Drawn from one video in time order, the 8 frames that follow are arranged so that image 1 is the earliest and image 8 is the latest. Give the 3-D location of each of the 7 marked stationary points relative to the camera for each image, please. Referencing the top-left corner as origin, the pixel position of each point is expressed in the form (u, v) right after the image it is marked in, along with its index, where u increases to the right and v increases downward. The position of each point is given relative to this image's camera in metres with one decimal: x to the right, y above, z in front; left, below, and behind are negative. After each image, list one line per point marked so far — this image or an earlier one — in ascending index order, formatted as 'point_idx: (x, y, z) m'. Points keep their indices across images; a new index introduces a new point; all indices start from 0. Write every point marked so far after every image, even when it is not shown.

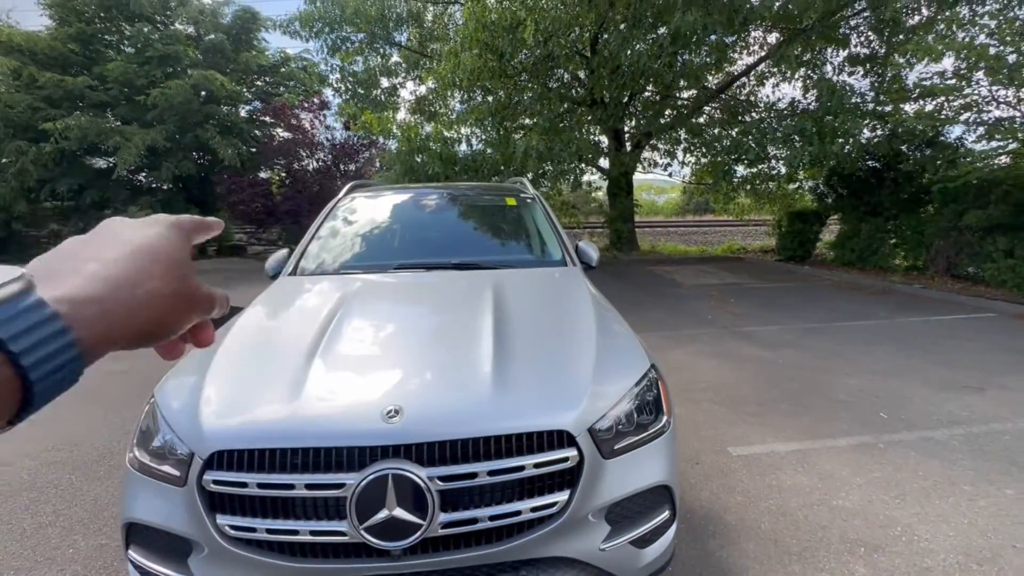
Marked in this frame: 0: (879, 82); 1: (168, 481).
0: (+8.7, +4.9, +11.2) m
1: (-1.2, -0.7, +1.7) m
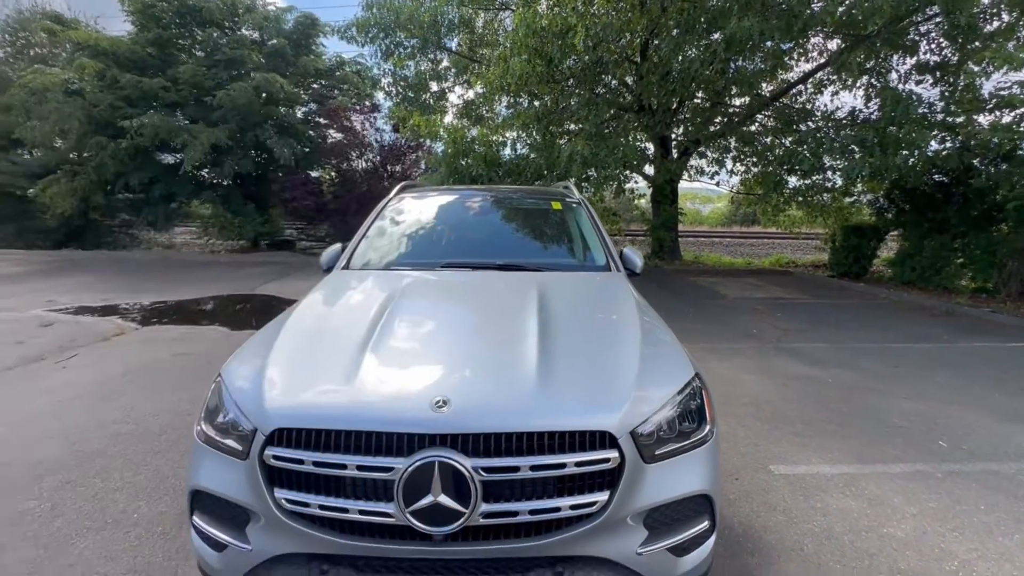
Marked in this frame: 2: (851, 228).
0: (+9.8, +4.4, +10.5) m
1: (-1.1, -0.6, +1.8) m
2: (+9.8, +1.7, +13.6) m
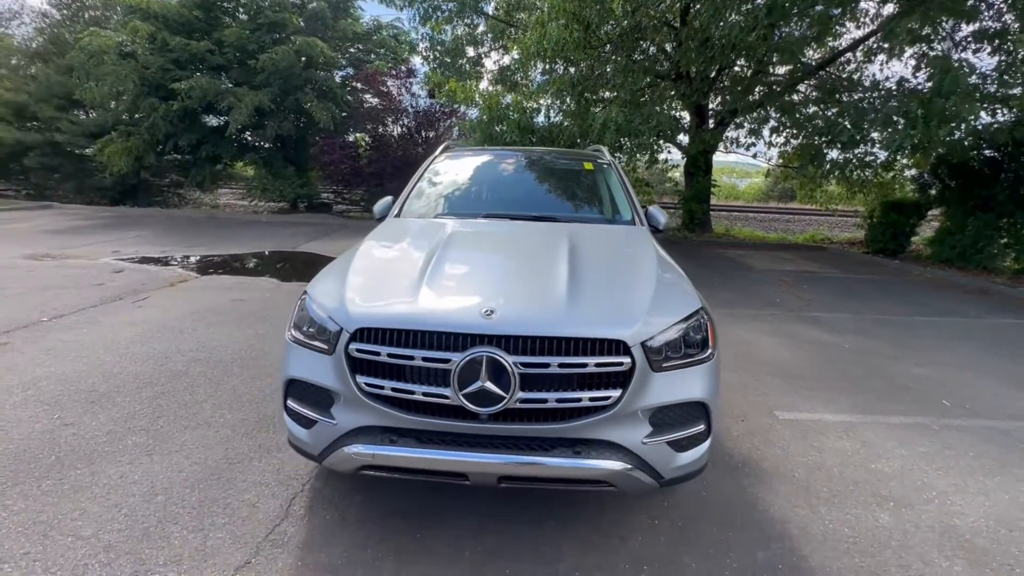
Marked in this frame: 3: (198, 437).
0: (+10.6, +4.9, +10.1) m
1: (-0.9, -0.3, +2.3) m
2: (+10.7, +2.4, +13.3) m
3: (-2.4, -1.1, +3.5) m
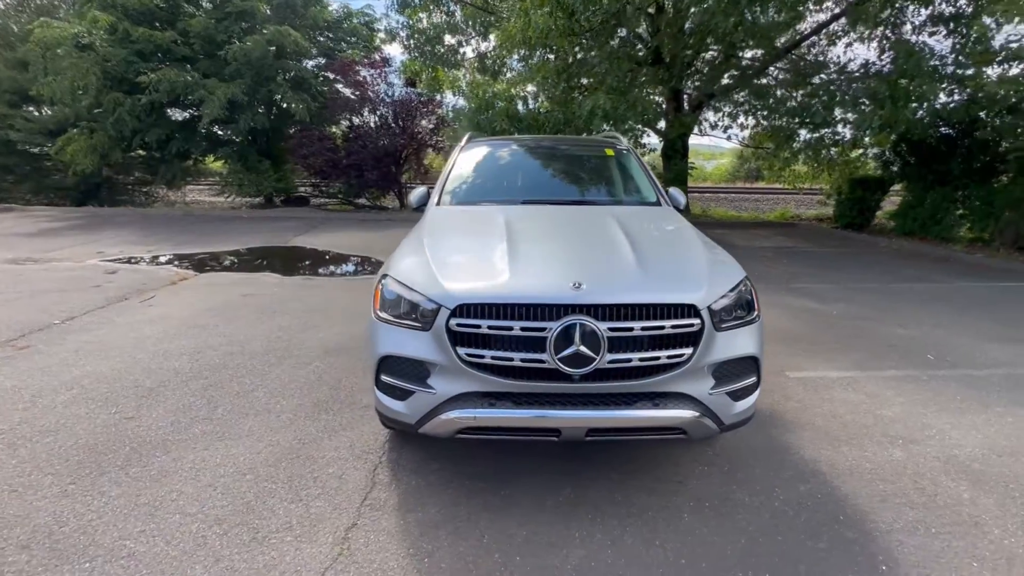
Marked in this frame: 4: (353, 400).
0: (+10.3, +5.6, +10.8) m
1: (-0.5, -0.2, +2.6) m
2: (+10.3, +3.2, +14.1) m
3: (-2.0, -1.0, +3.7) m
4: (-1.4, -1.0, +4.0) m
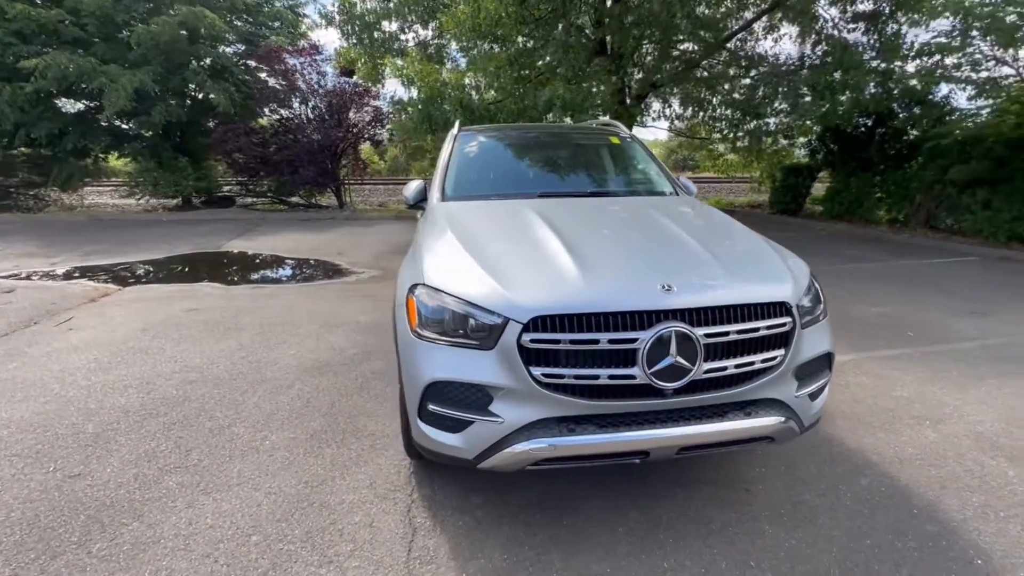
0: (+9.2, +6.2, +11.7) m
1: (-0.2, -0.3, +2.2) m
2: (+8.8, +3.8, +15.0) m
3: (-1.7, -1.2, +3.1) m
4: (-1.2, -1.0, +3.5) m
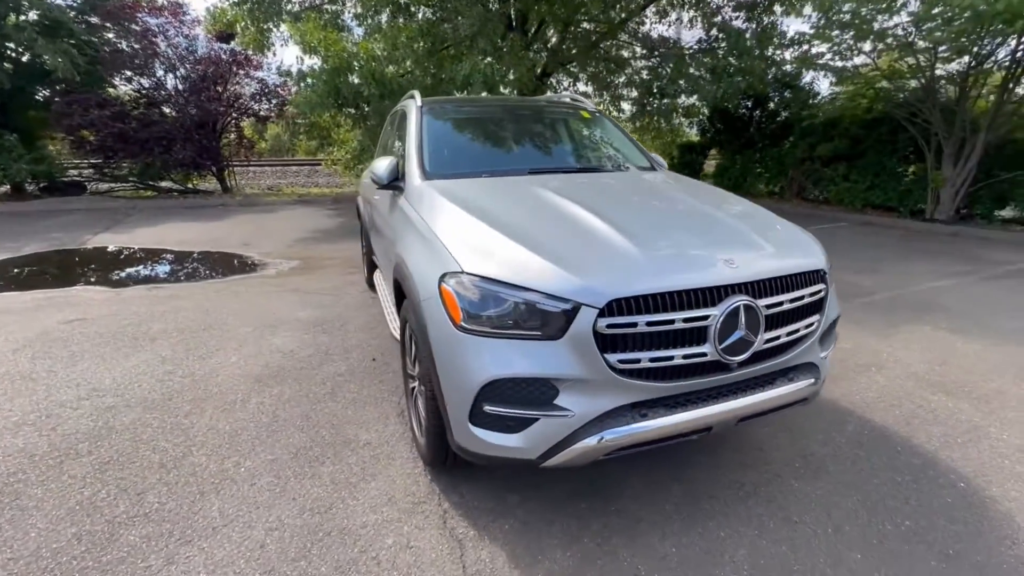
0: (+6.9, +7.1, +12.9) m
1: (+0.1, -0.2, +2.0) m
2: (+6.0, +4.9, +16.2) m
3: (-1.5, -1.2, +2.6) m
4: (-1.1, -1.0, +3.1) m
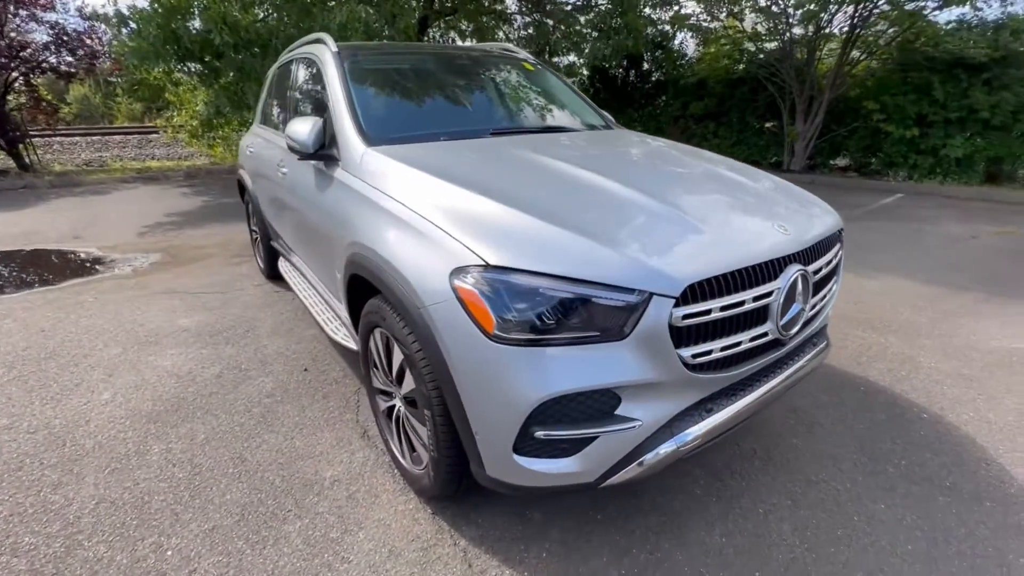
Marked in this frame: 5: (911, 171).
0: (+3.5, +8.5, +13.2) m
1: (+0.3, -0.2, +1.6) m
2: (+2.1, +6.3, +16.4) m
3: (-1.4, -1.2, +1.9) m
4: (-1.1, -1.0, +2.5) m
5: (+8.6, +2.5, +10.2) m
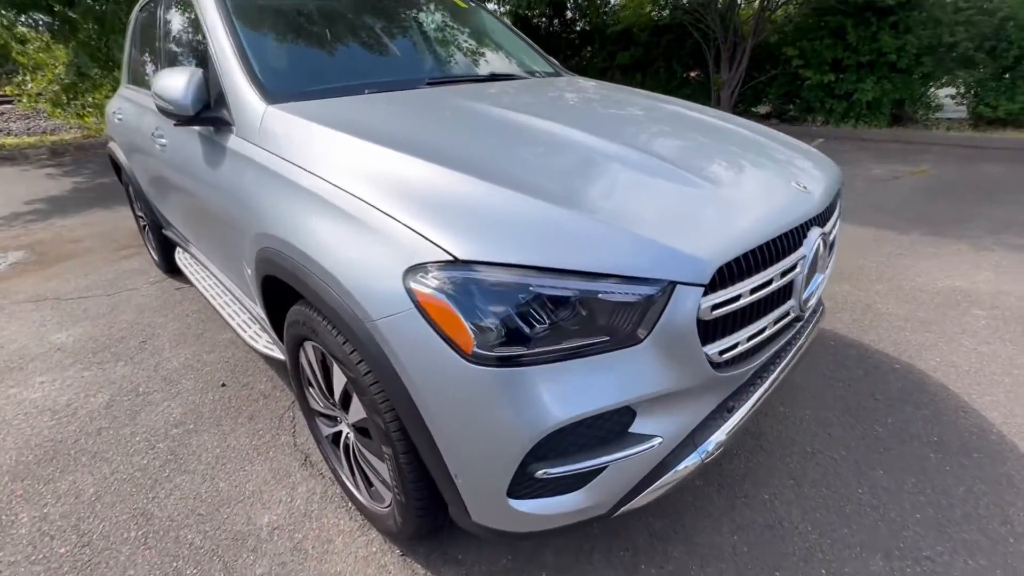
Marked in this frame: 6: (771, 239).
0: (+1.2, +9.5, +12.4) m
1: (+0.3, -0.1, +1.2) m
2: (-0.5, +7.5, +15.5) m
3: (-1.4, -1.3, +1.4) m
4: (-1.2, -1.0, +2.0) m
5: (+7.1, +3.9, +10.6) m
6: (+0.7, +0.1, +1.4) m
